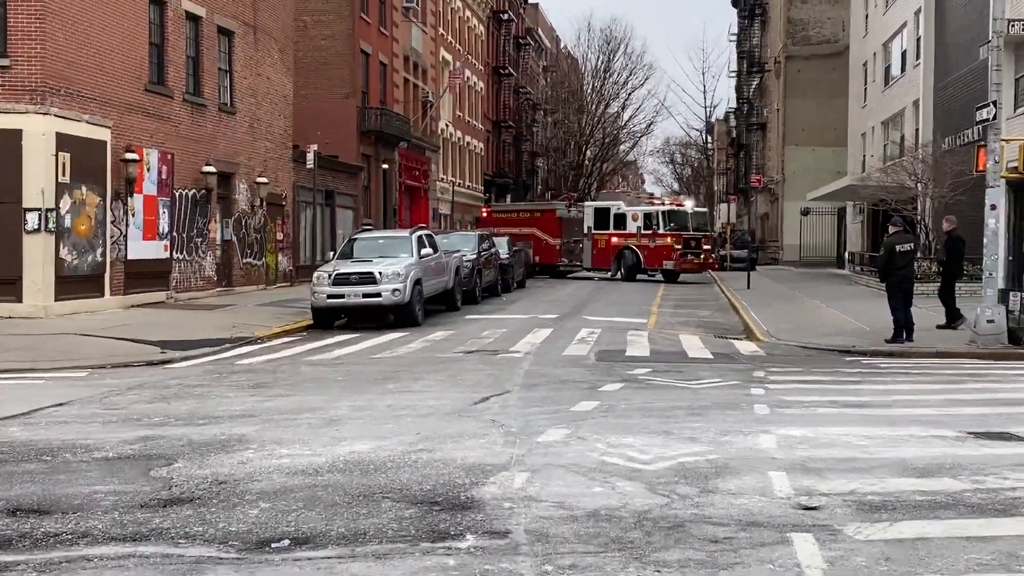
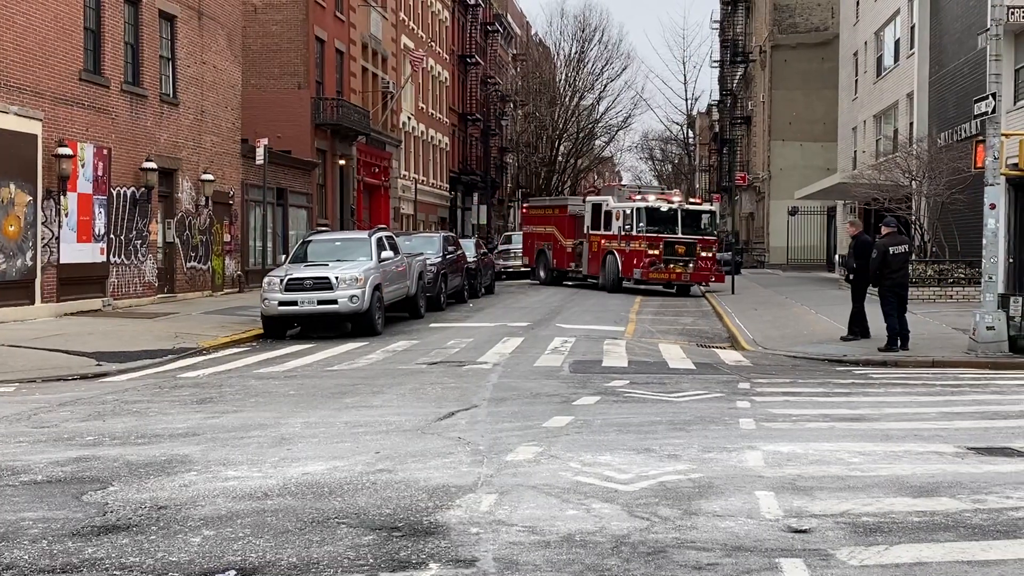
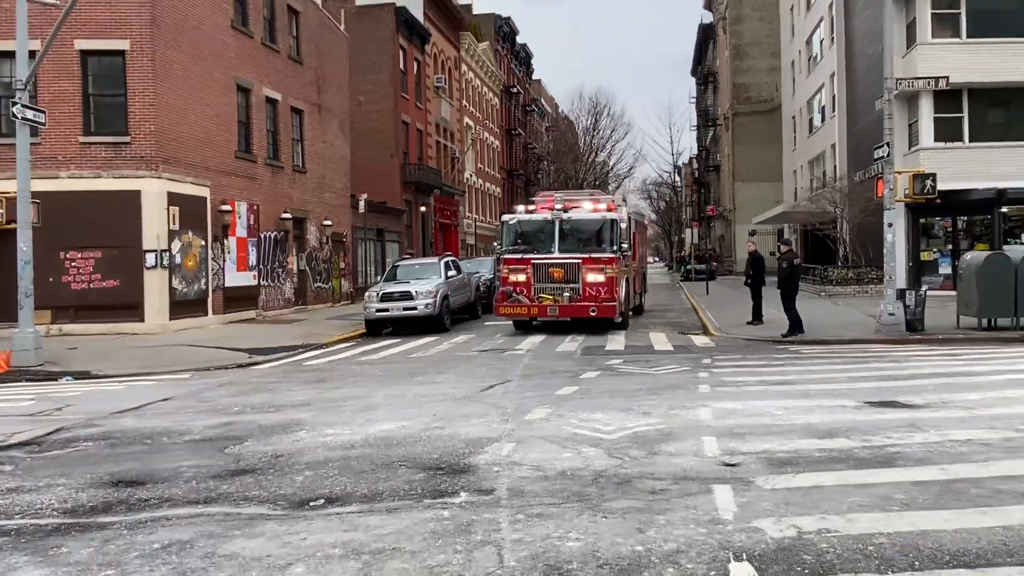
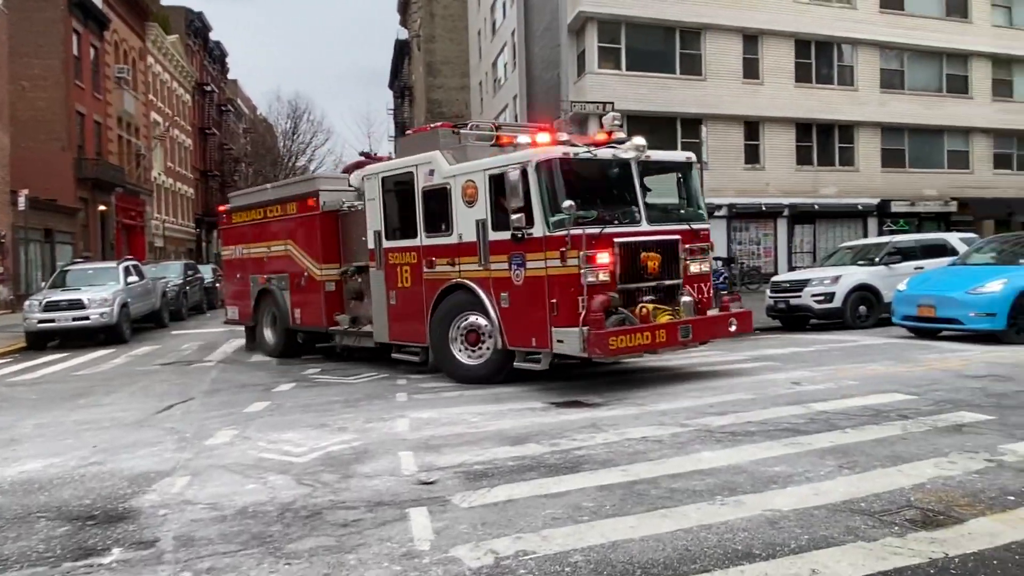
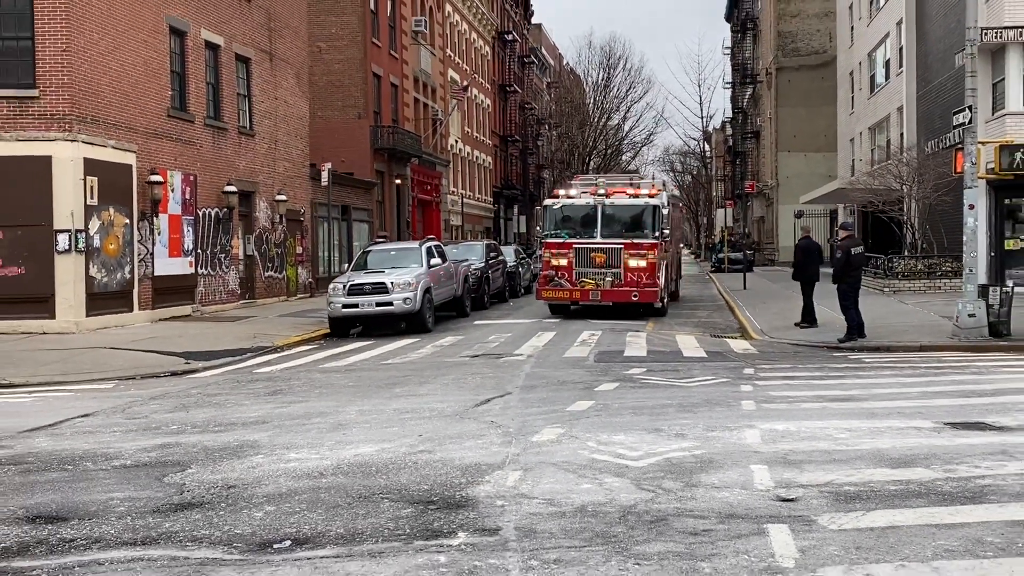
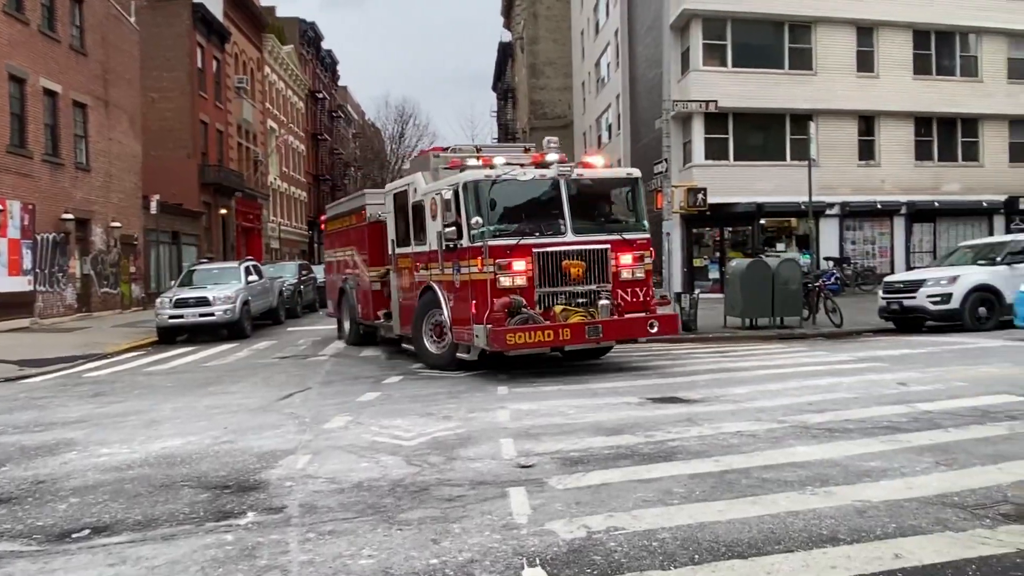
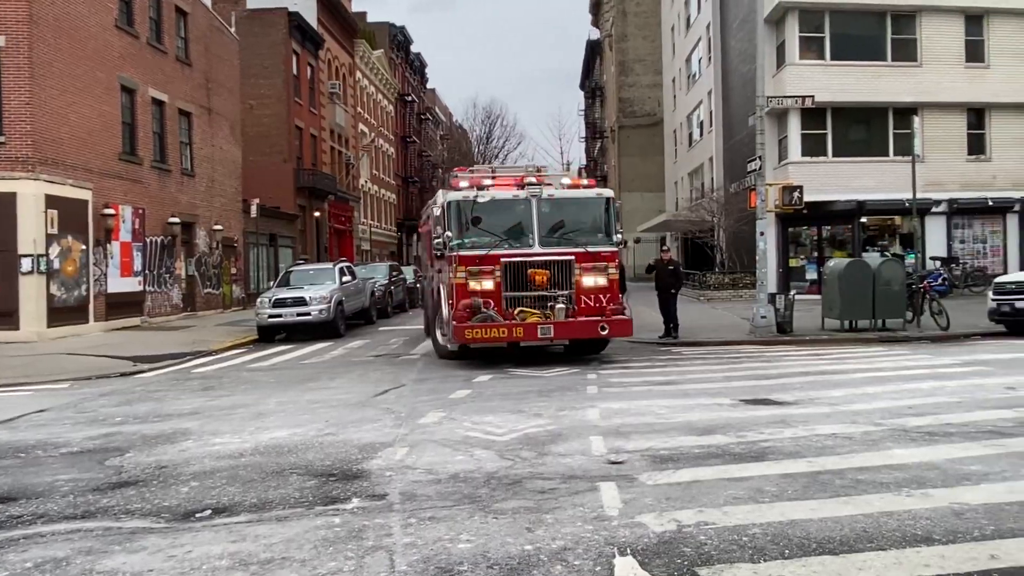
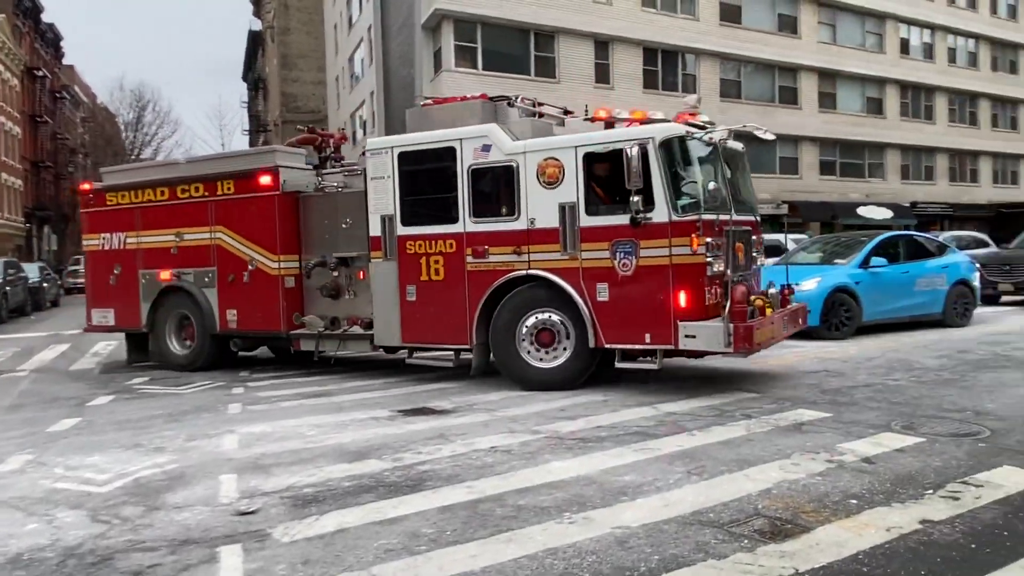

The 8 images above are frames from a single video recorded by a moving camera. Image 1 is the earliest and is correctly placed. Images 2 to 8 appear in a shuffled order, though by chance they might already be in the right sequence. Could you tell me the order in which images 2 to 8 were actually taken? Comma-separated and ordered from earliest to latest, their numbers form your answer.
2, 5, 3, 7, 6, 4, 8
